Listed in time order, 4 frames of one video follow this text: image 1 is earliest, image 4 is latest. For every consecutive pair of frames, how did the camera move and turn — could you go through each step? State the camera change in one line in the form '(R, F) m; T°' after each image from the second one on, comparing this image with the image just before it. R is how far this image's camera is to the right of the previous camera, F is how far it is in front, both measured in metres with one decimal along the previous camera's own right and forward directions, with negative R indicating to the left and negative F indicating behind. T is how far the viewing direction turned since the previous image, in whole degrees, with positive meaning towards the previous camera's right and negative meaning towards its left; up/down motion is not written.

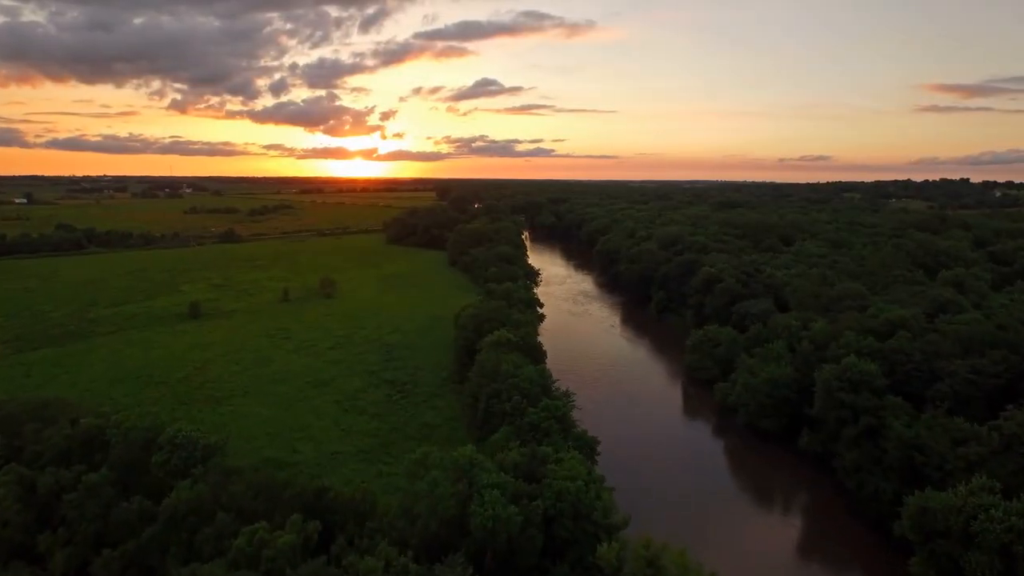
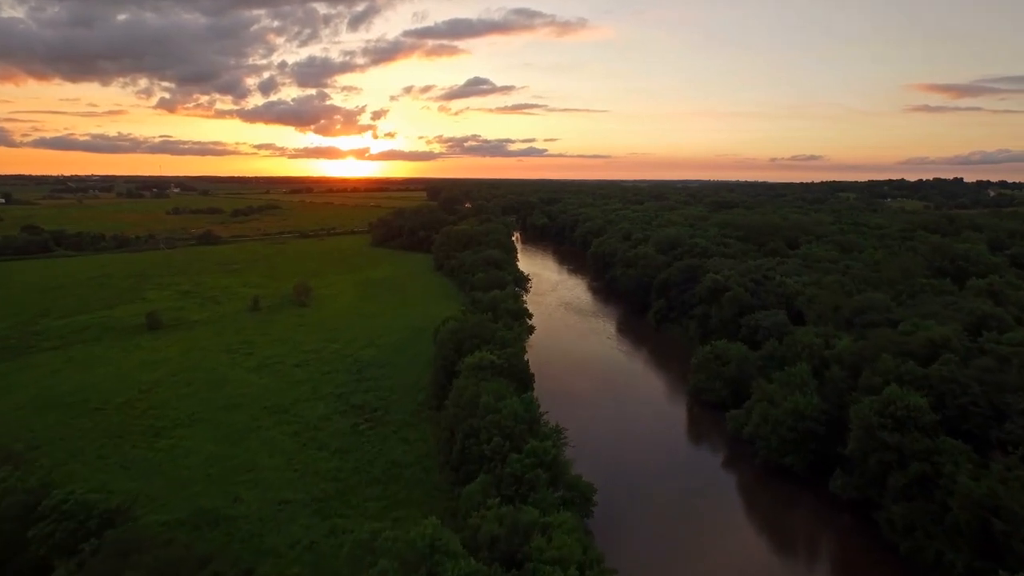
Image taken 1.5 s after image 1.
(+0.4, +4.3) m; +1°
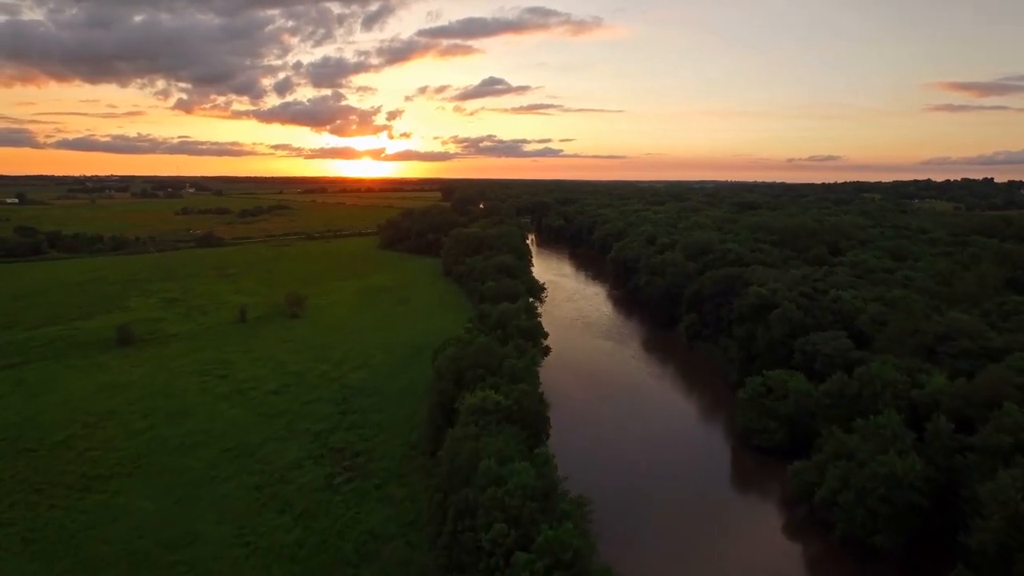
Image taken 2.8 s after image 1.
(+0.1, +5.8) m; -1°
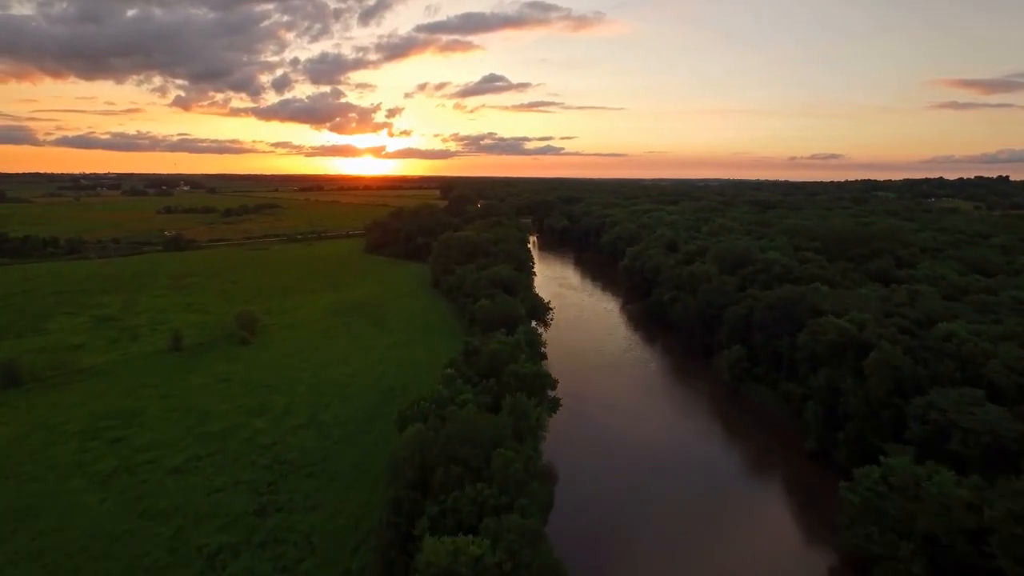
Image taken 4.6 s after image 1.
(+0.2, +10.1) m; 0°
